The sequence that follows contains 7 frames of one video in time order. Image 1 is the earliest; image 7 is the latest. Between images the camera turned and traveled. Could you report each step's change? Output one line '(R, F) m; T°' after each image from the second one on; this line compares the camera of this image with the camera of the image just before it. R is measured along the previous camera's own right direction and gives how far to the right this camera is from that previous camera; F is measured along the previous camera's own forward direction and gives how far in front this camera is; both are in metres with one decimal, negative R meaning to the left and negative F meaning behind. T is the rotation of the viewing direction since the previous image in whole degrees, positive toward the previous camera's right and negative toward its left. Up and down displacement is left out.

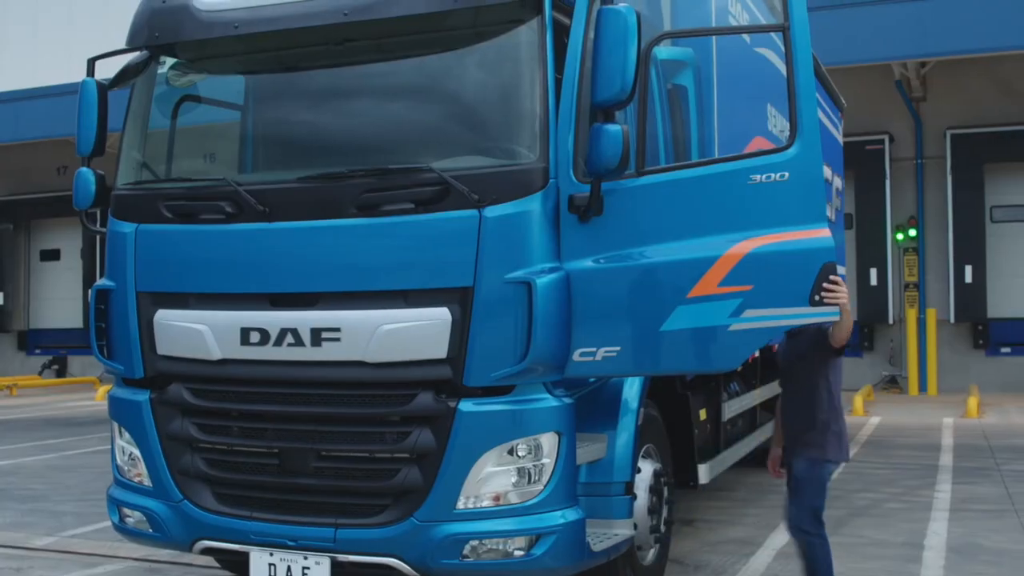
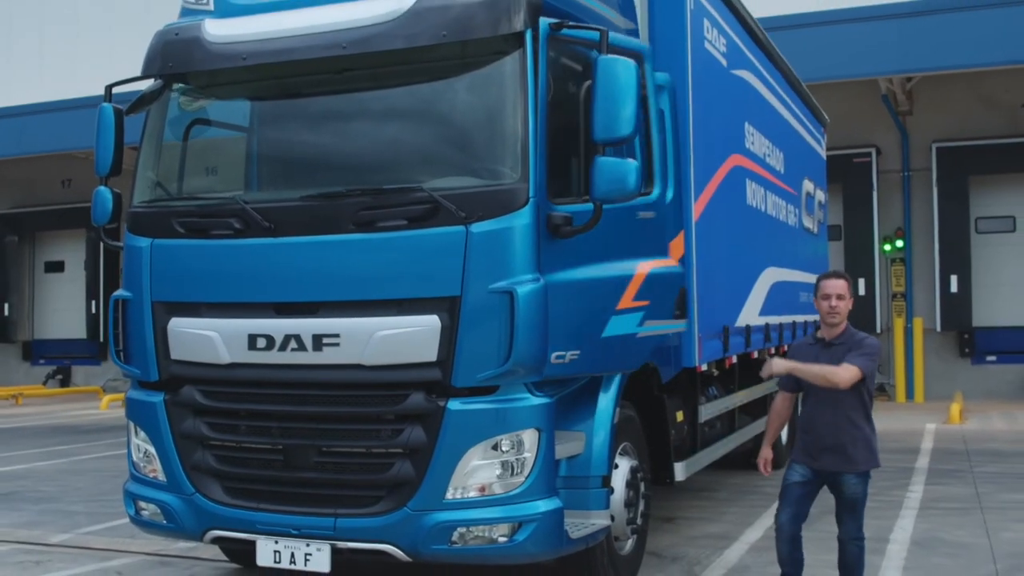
(+0.1, -0.4) m; 0°
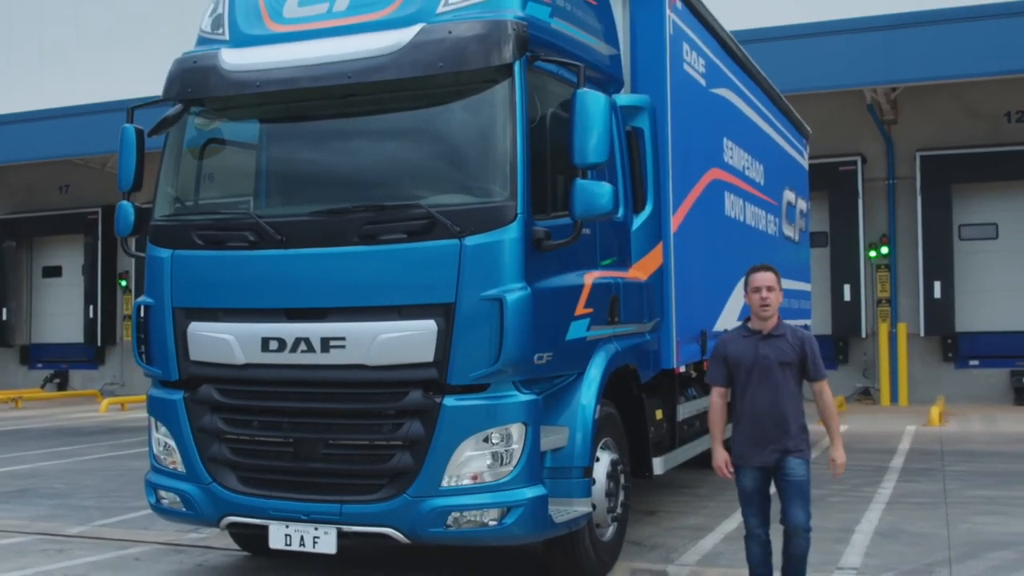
(0.0, -0.5) m; 0°
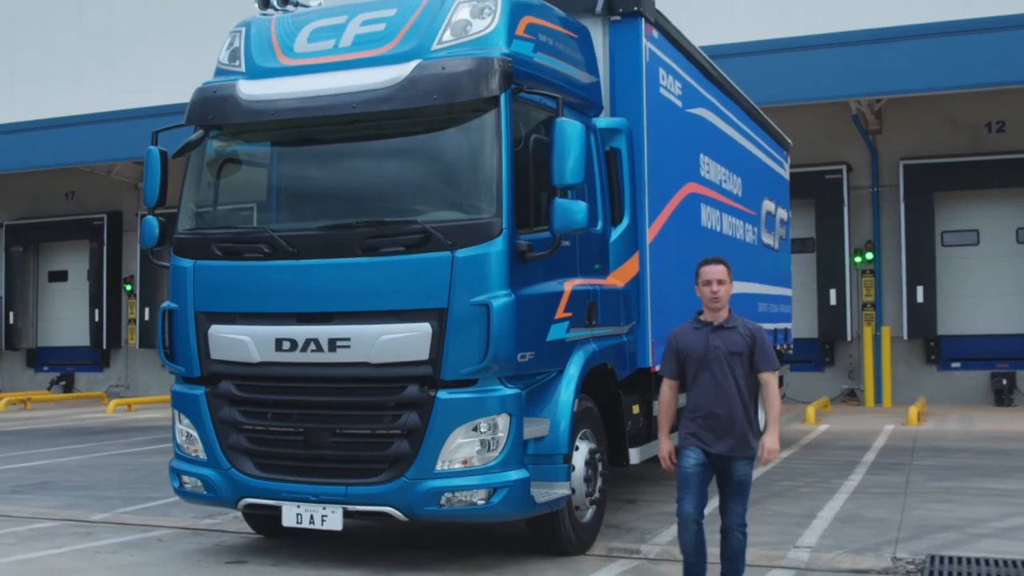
(+0.1, -0.7) m; 0°
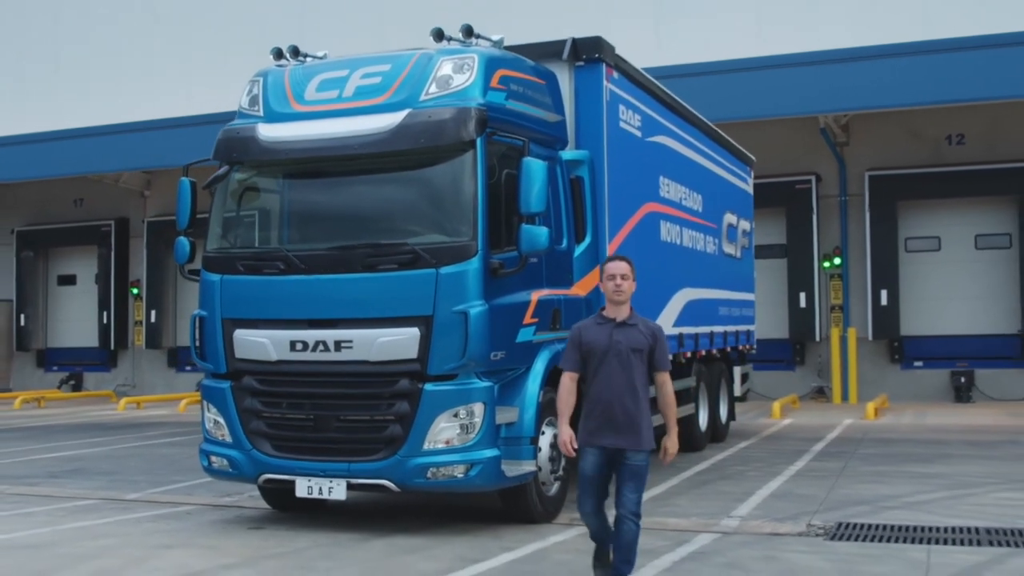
(+0.1, -1.3) m; 0°
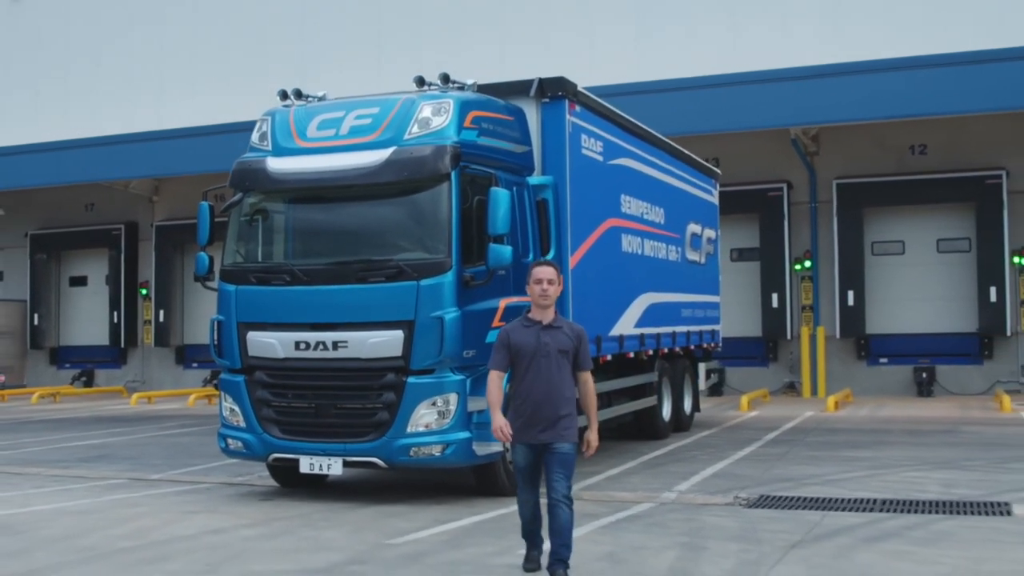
(+0.2, -1.5) m; 0°
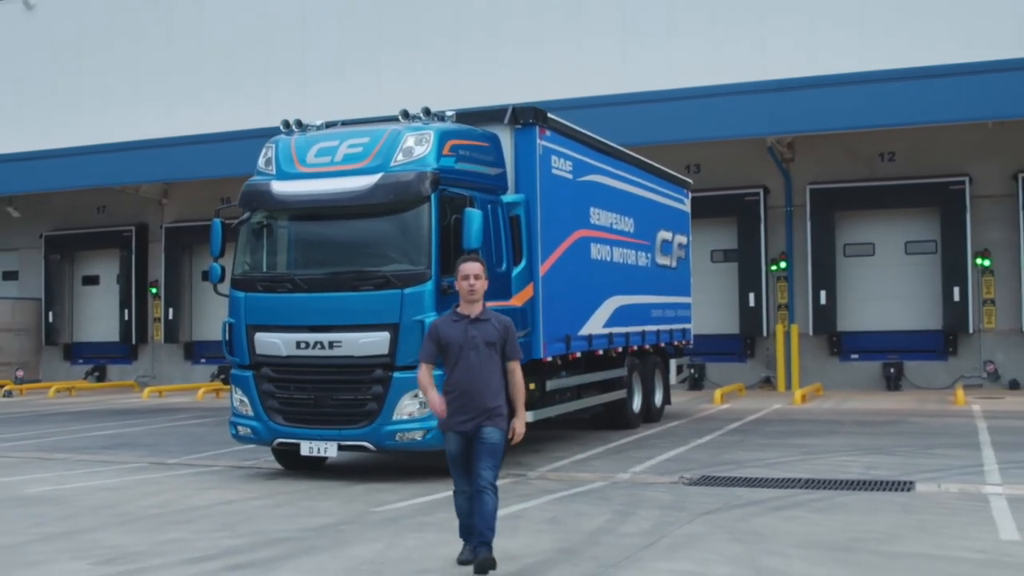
(+0.3, -1.4) m; 0°
